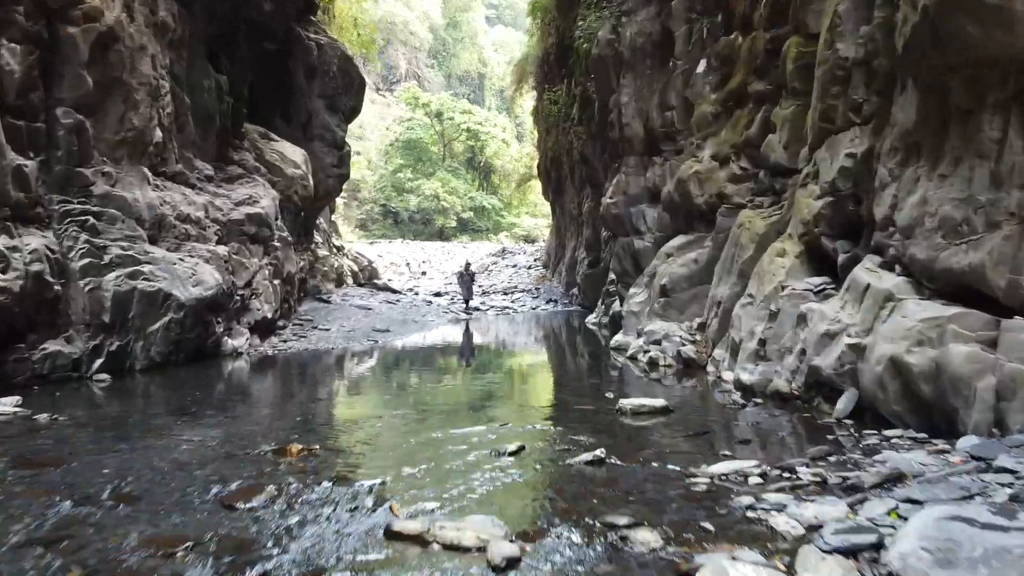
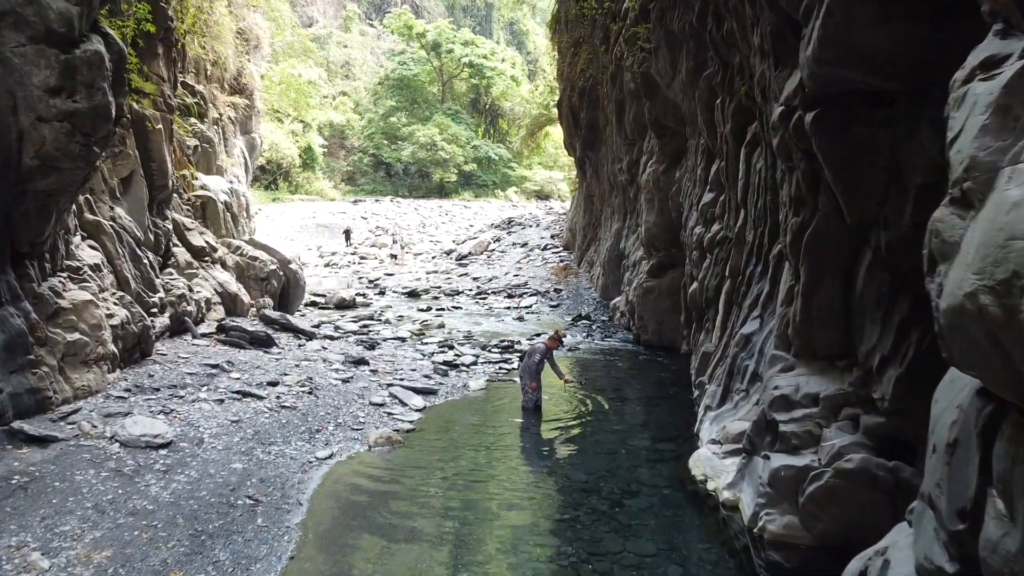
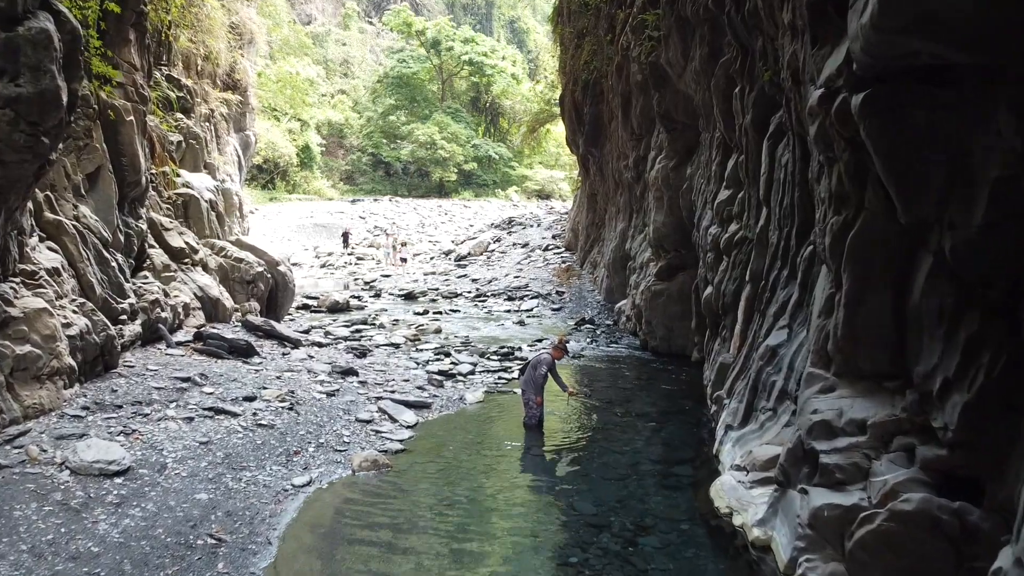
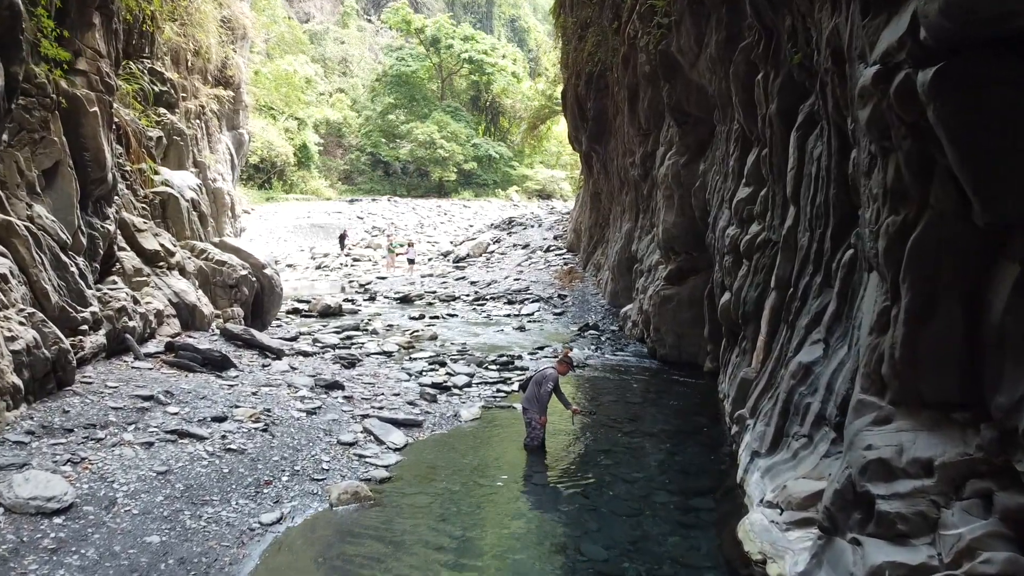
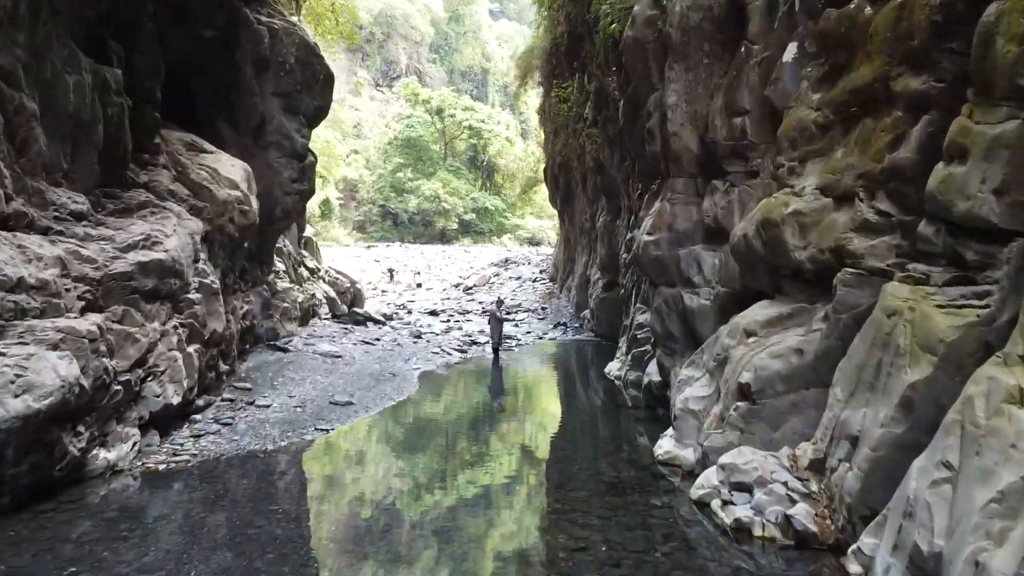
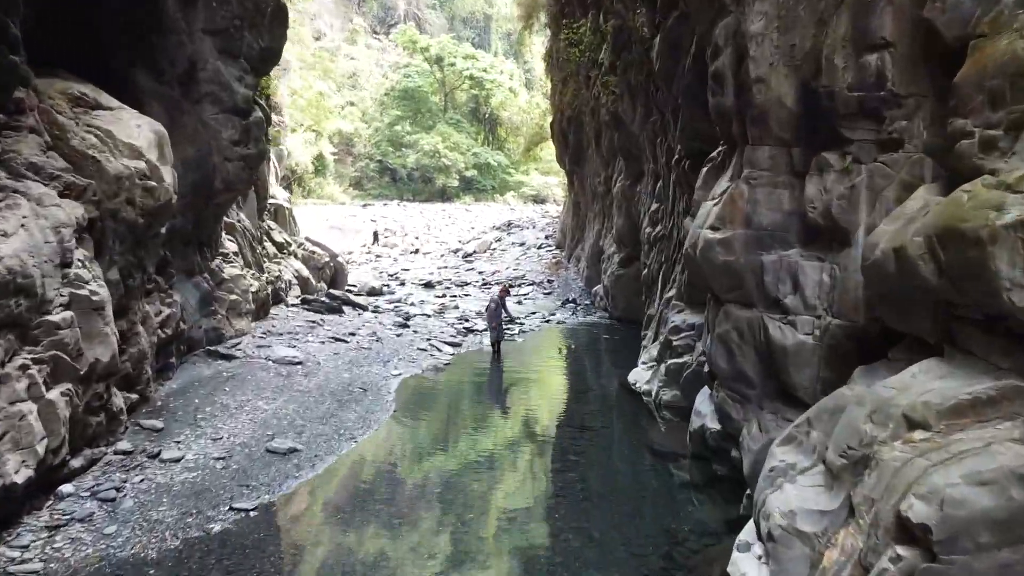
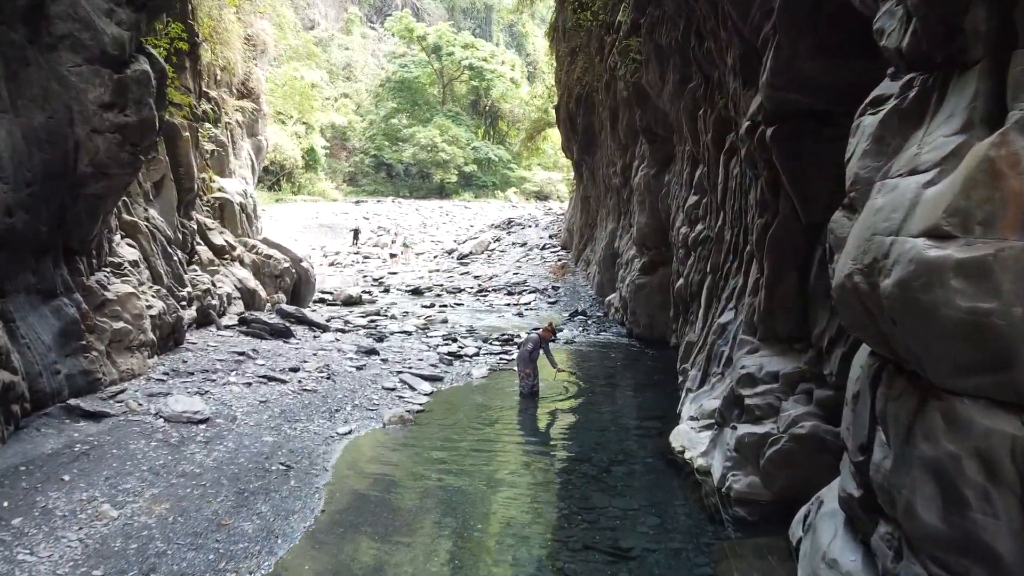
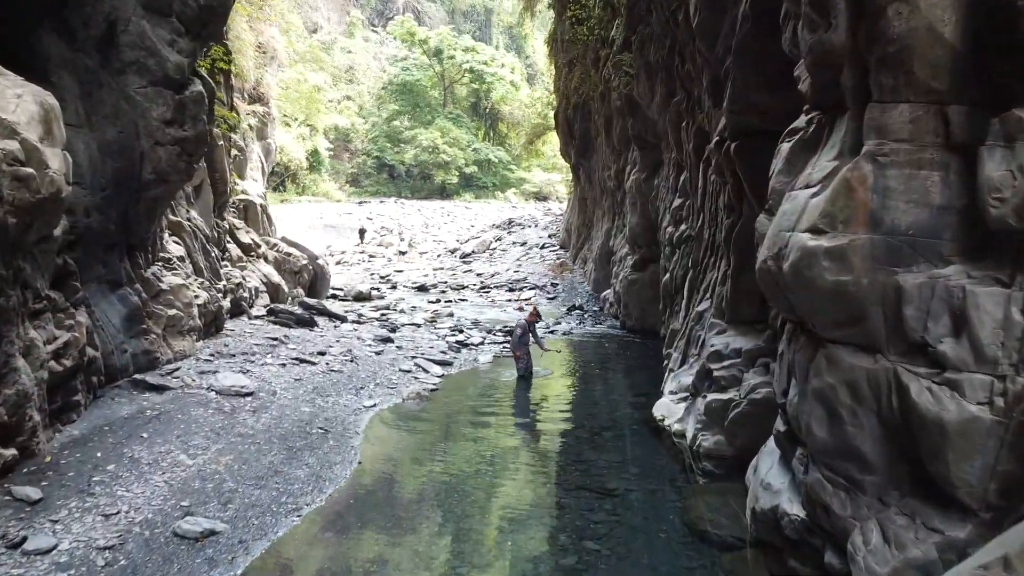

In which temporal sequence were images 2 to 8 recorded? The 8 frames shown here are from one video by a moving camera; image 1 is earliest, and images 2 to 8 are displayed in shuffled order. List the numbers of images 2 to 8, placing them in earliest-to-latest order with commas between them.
5, 6, 8, 7, 2, 3, 4
